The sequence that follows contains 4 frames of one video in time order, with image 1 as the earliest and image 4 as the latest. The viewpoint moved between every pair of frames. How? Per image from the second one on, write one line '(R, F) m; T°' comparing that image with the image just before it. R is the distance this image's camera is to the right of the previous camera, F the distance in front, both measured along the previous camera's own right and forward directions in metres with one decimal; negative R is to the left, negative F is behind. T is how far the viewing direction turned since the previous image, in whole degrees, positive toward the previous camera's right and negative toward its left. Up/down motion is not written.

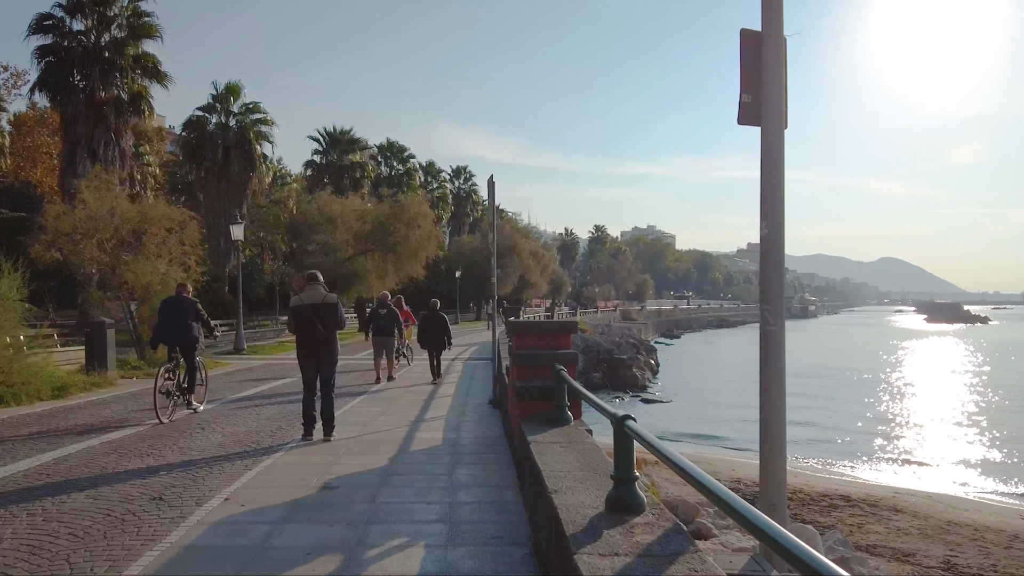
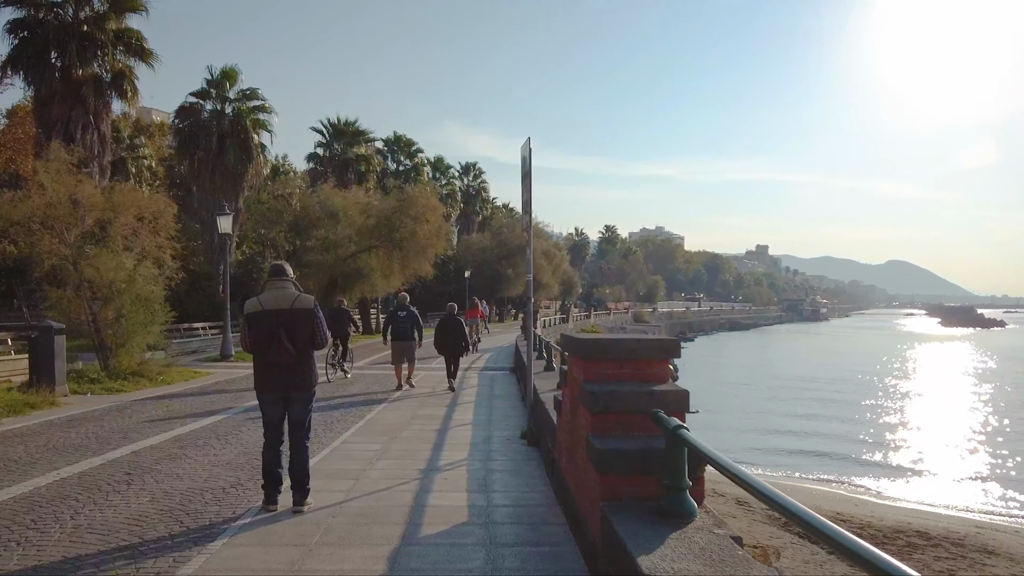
(-0.4, +2.5) m; 0°
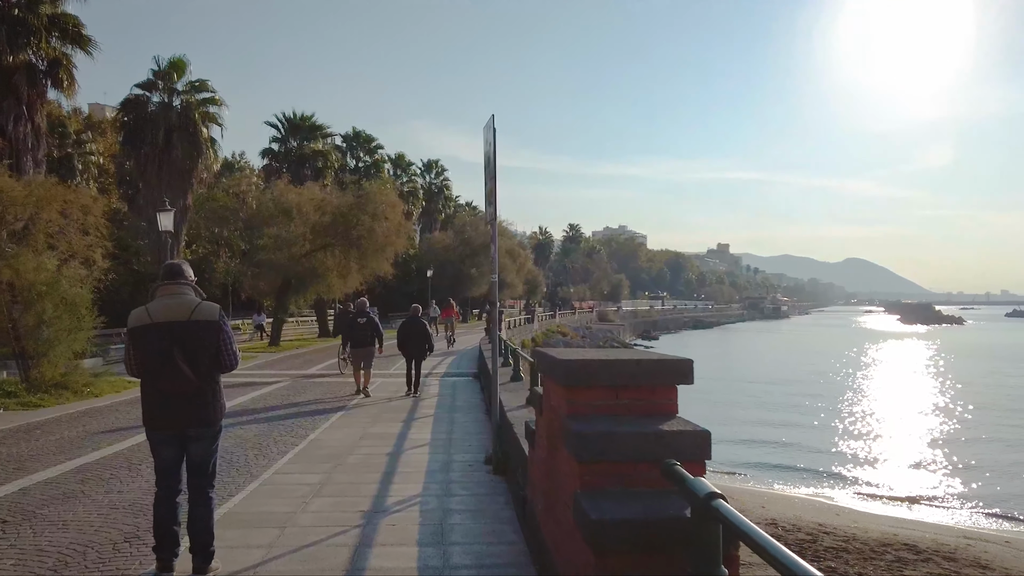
(0.0, +1.1) m; +3°
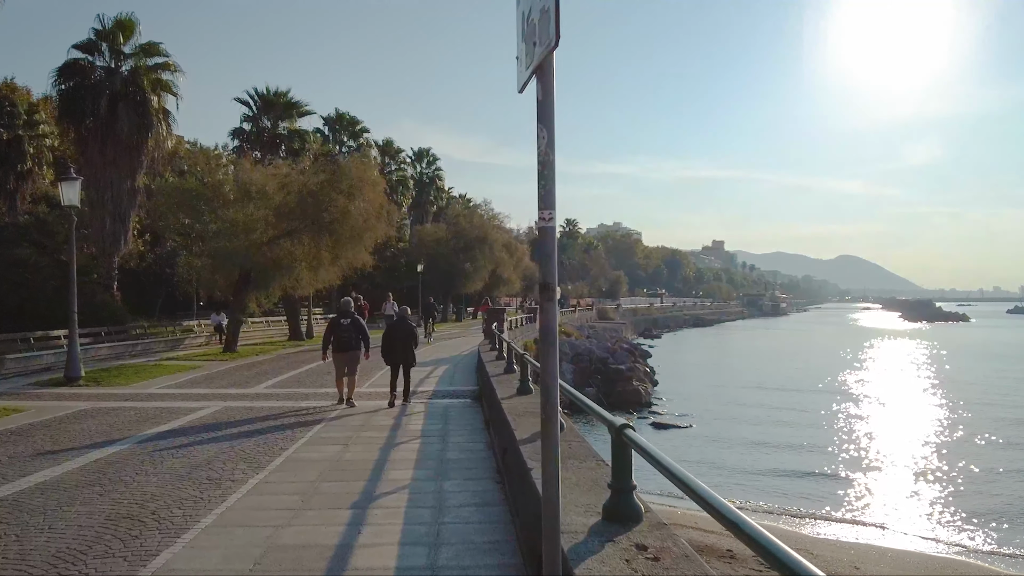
(-0.3, +4.3) m; +1°
